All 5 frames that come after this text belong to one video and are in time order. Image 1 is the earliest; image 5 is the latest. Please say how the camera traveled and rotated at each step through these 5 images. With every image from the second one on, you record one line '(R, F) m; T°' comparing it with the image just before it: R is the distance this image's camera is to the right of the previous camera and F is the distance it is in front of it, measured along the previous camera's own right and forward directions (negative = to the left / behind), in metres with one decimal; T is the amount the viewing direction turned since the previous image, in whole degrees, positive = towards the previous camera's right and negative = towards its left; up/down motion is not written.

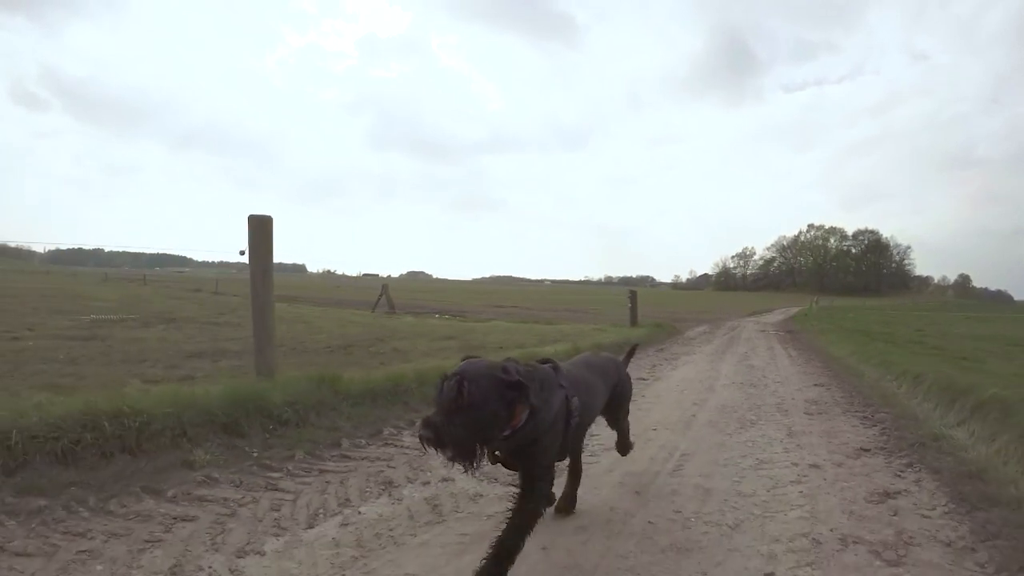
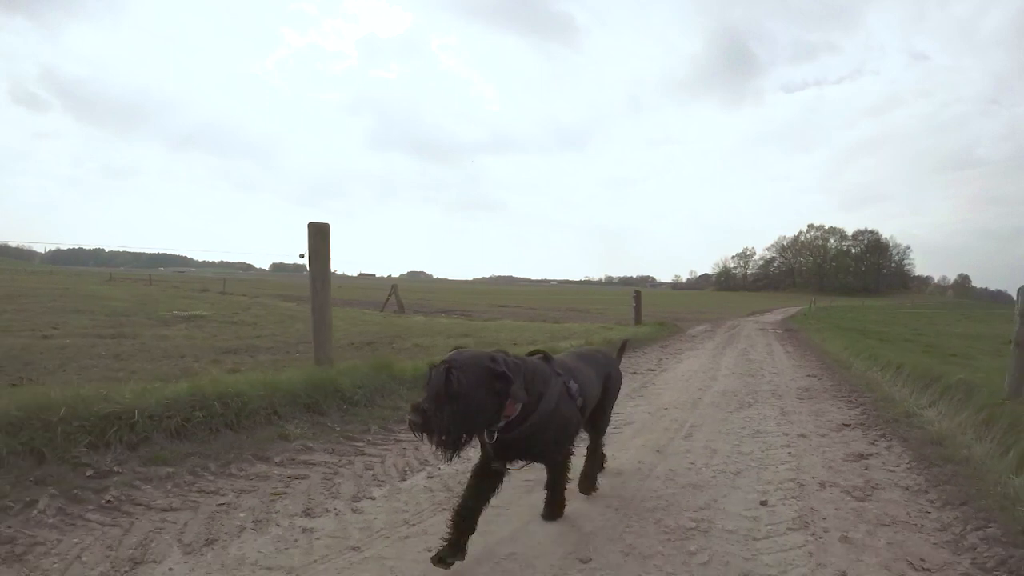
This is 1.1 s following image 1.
(-0.4, -0.9) m; 0°
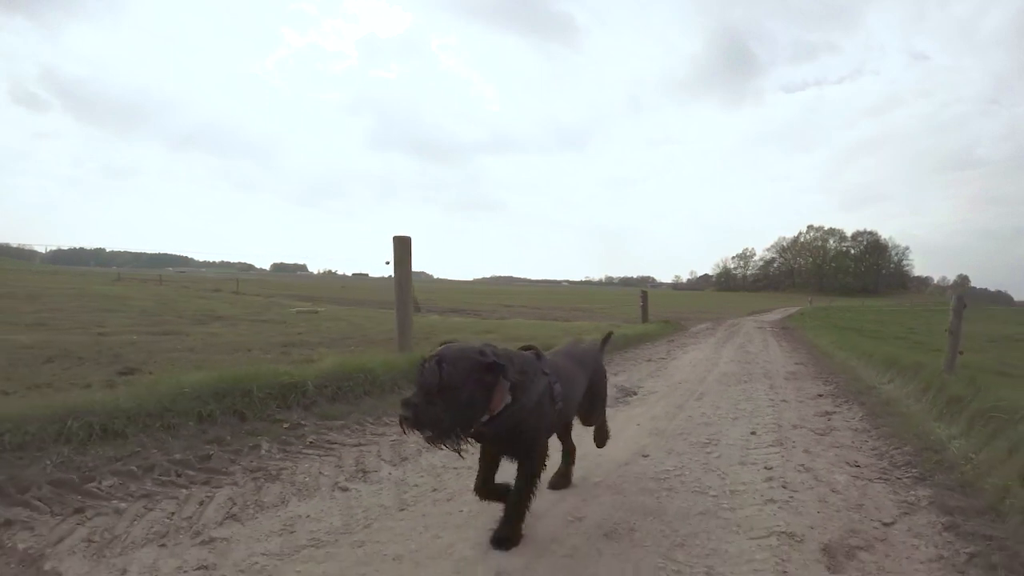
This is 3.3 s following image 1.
(-0.7, -1.9) m; 0°
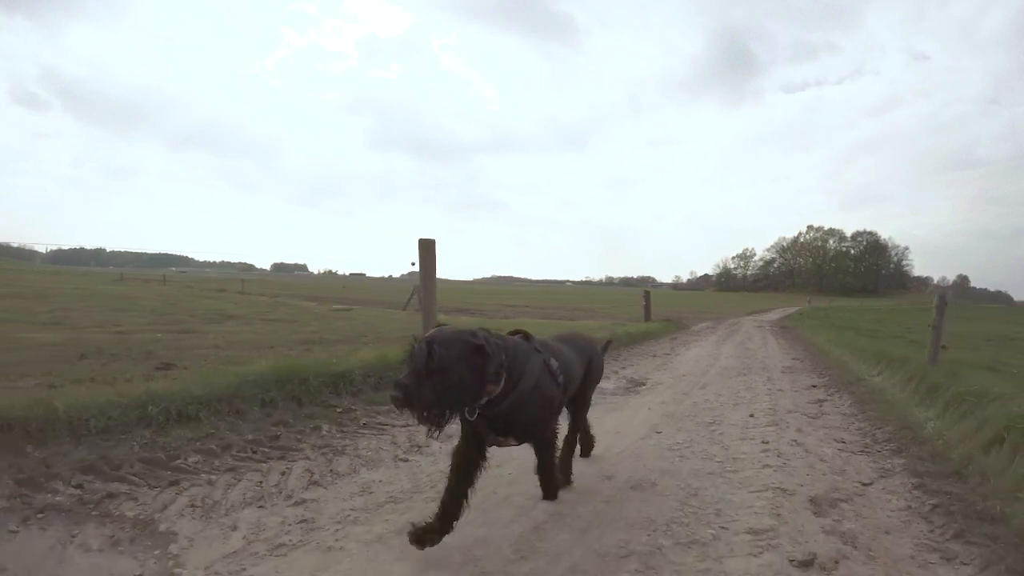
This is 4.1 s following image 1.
(-0.3, -0.7) m; 0°
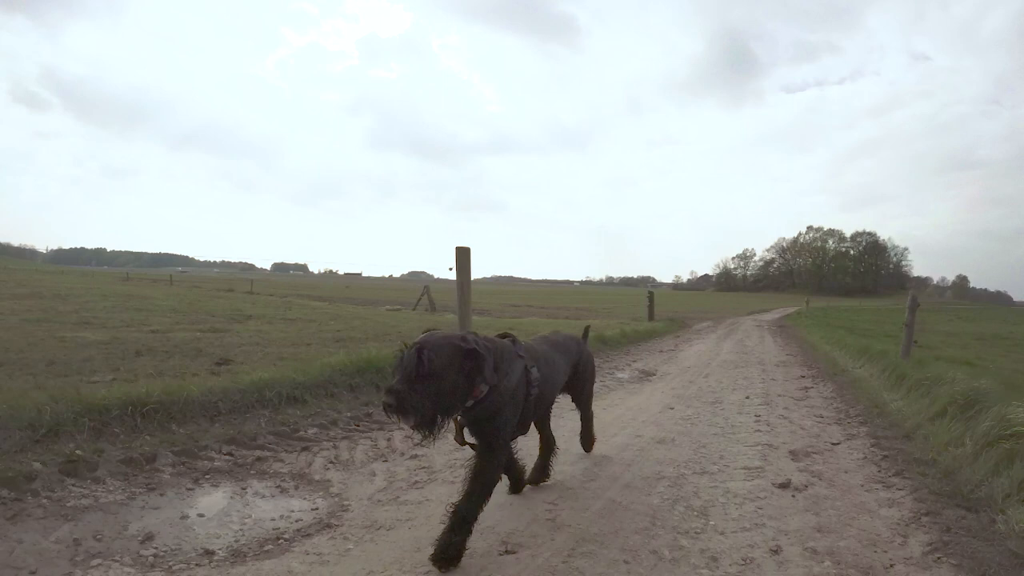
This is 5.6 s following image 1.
(-0.5, -1.4) m; 0°
